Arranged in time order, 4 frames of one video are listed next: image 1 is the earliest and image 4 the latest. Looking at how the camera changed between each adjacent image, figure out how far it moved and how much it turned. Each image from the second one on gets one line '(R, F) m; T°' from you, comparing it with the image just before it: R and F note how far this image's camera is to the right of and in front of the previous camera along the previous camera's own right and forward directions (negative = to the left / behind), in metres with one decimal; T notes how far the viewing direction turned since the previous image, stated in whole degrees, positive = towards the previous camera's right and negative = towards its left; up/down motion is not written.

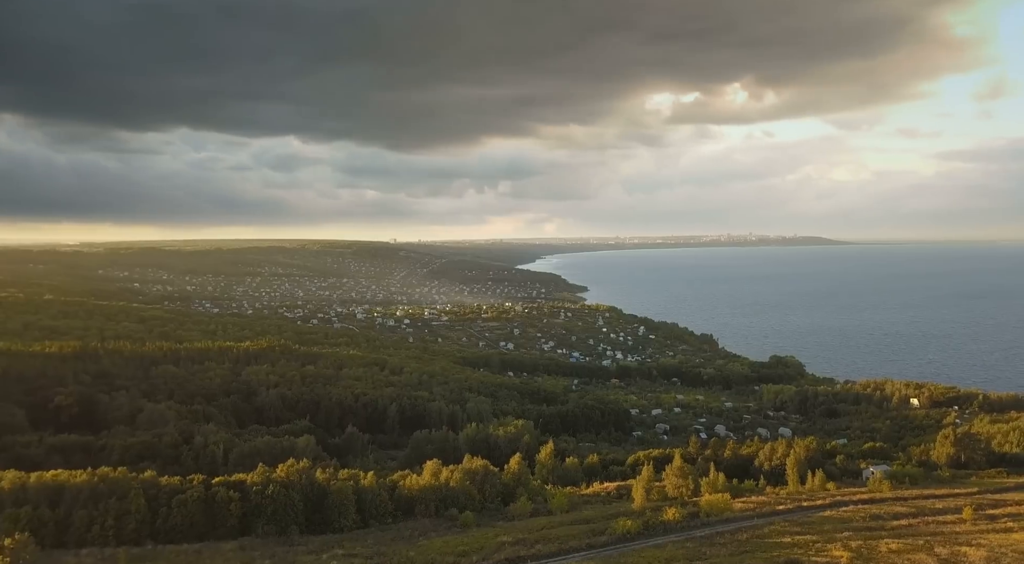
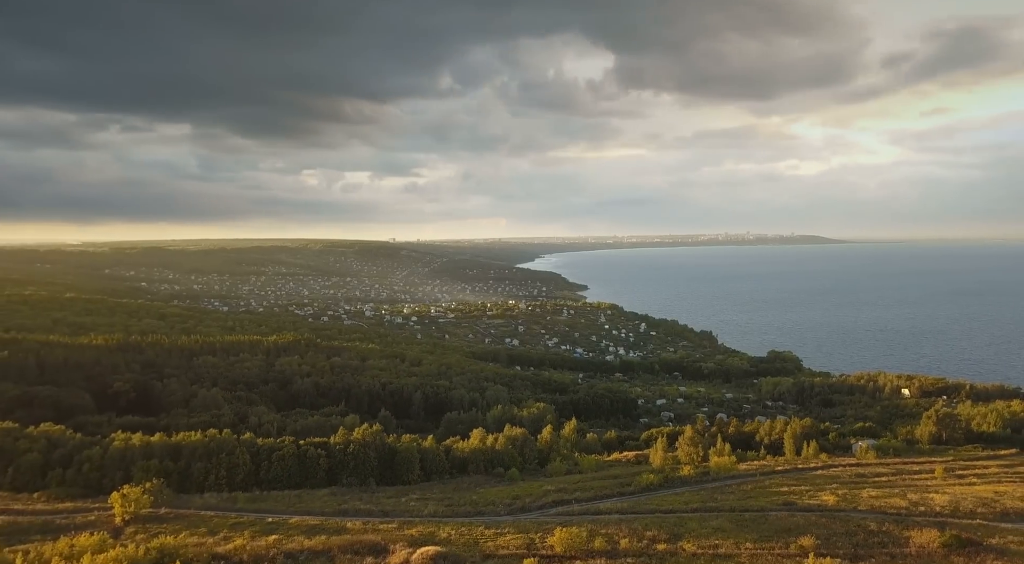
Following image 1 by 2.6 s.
(-1.7, -5.3) m; 0°
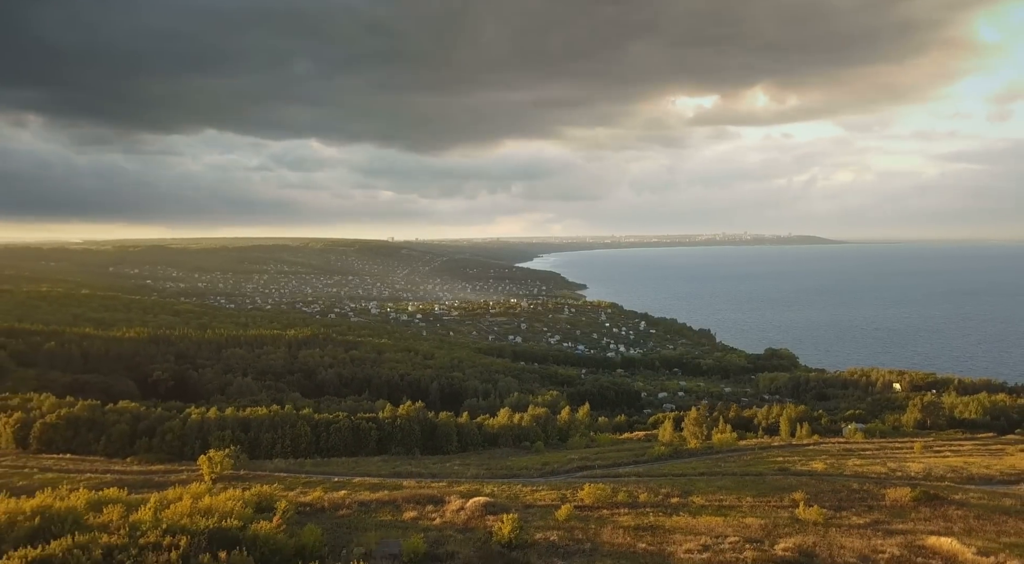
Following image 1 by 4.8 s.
(-1.4, -4.4) m; 0°
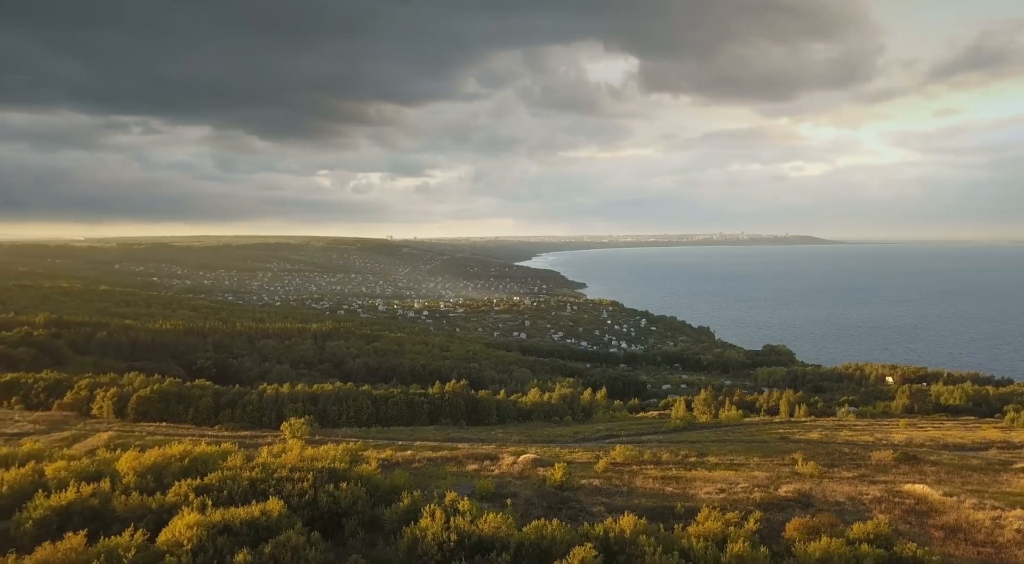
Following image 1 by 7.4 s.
(-1.9, -5.2) m; 0°
